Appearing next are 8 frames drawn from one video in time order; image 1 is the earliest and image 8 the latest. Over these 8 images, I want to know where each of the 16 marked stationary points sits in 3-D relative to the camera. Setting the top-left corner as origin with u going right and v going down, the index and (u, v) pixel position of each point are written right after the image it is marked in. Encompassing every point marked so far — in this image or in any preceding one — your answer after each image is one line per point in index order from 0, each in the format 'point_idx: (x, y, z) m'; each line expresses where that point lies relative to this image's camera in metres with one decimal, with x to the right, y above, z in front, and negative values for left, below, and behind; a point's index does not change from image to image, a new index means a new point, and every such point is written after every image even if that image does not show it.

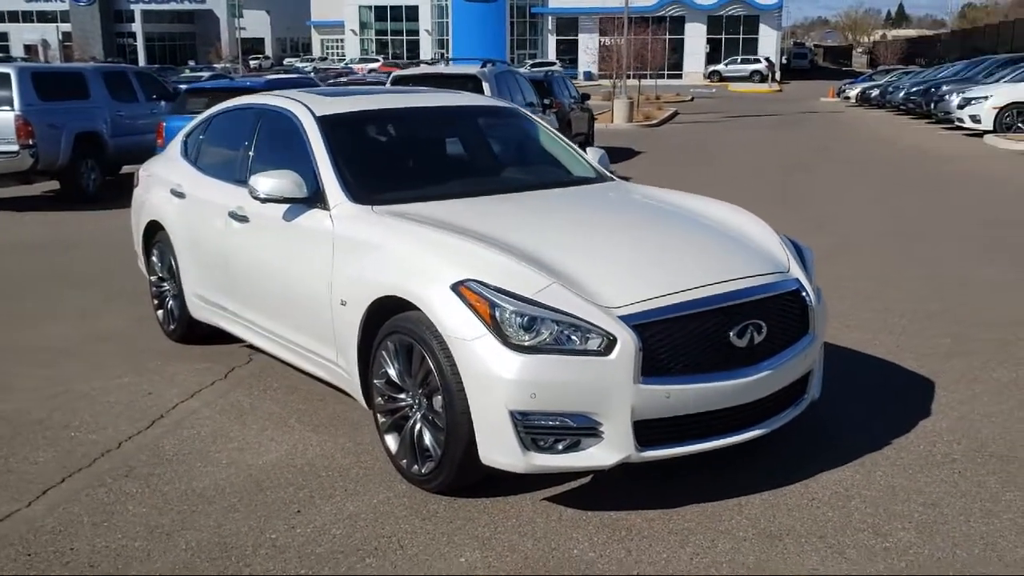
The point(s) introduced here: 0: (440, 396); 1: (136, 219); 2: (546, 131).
0: (-0.3, -0.5, +4.2) m
1: (-2.8, +0.5, +7.2) m
2: (+0.3, +1.0, +6.3) m
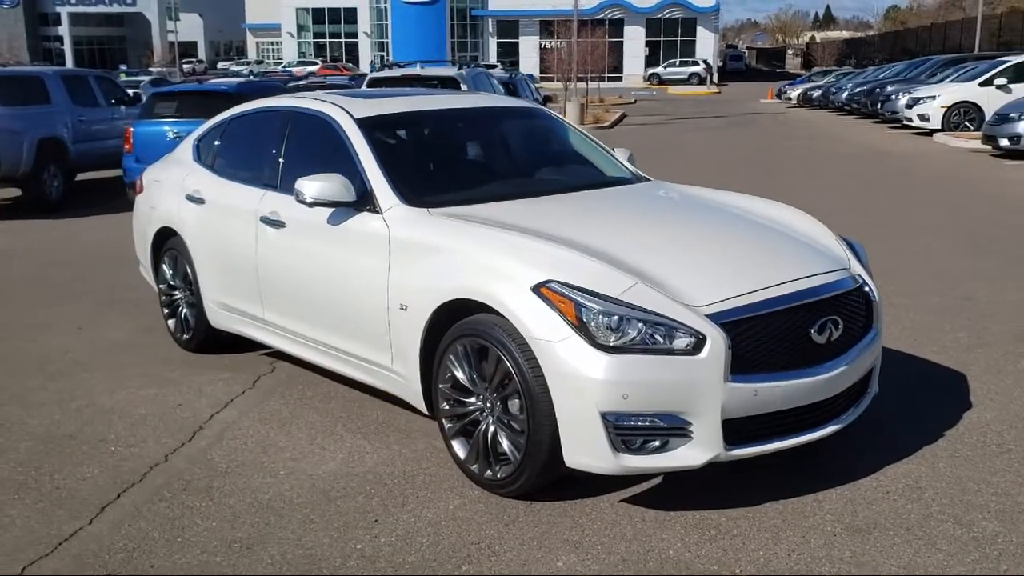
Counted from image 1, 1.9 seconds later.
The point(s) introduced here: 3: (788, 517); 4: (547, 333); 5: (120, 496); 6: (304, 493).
0: (0.0, -0.5, +4.1) m
1: (-2.6, +0.4, +7.0) m
2: (+0.4, +1.0, +6.3) m
3: (+1.1, -0.9, +4.0) m
4: (+0.1, -0.2, +3.9) m
5: (-1.8, -0.9, +4.4) m
6: (-0.9, -0.9, +4.4) m
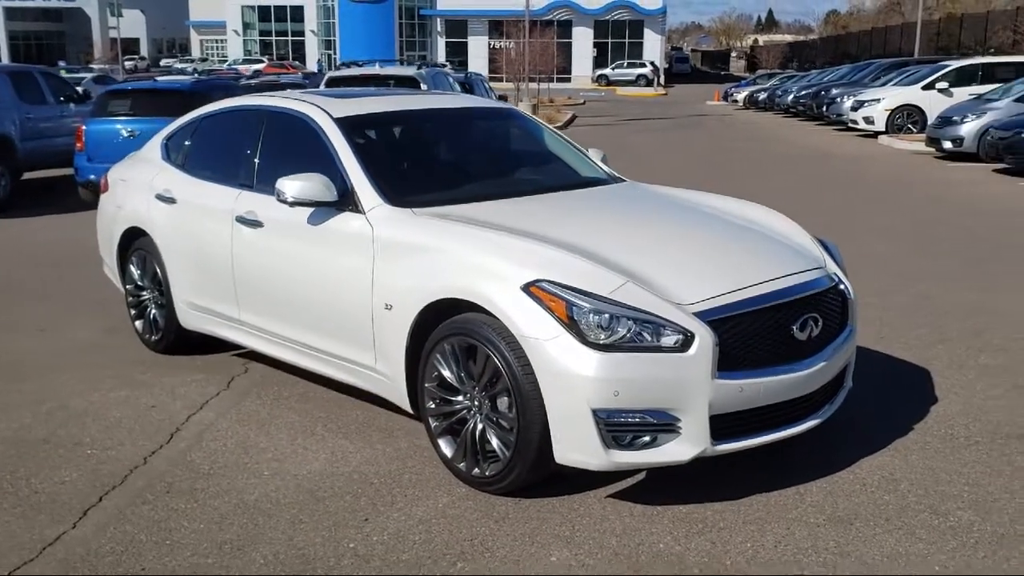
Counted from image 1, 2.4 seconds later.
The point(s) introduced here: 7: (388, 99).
0: (0.0, -0.5, +4.2) m
1: (-2.8, +0.4, +6.9) m
2: (+0.3, +1.0, +6.3) m
3: (+1.1, -0.9, +4.1) m
4: (+0.1, -0.2, +4.0) m
5: (-1.8, -0.9, +4.3) m
6: (-1.0, -0.9, +4.4) m
7: (-0.7, +1.1, +5.9) m
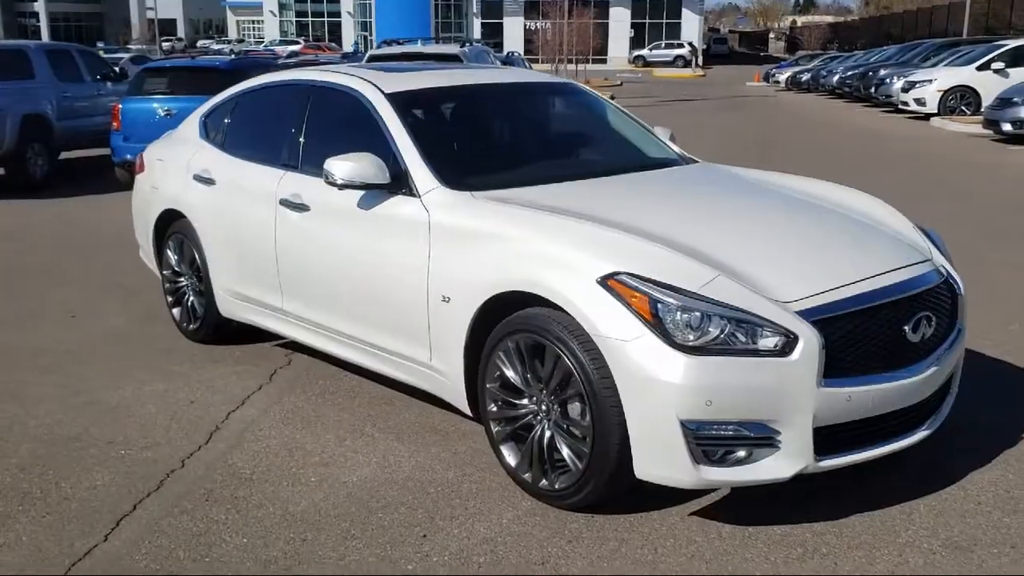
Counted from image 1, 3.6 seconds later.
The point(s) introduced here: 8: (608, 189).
0: (+0.3, -0.4, +3.8) m
1: (-2.5, +0.5, +6.6) m
2: (+0.6, +1.1, +5.9) m
3: (+1.4, -0.9, +3.7) m
4: (+0.4, -0.2, +3.6) m
5: (-1.5, -0.9, +4.0) m
6: (-0.7, -0.9, +4.0) m
7: (-0.4, +1.2, +5.5) m
8: (+0.5, +0.5, +4.6) m
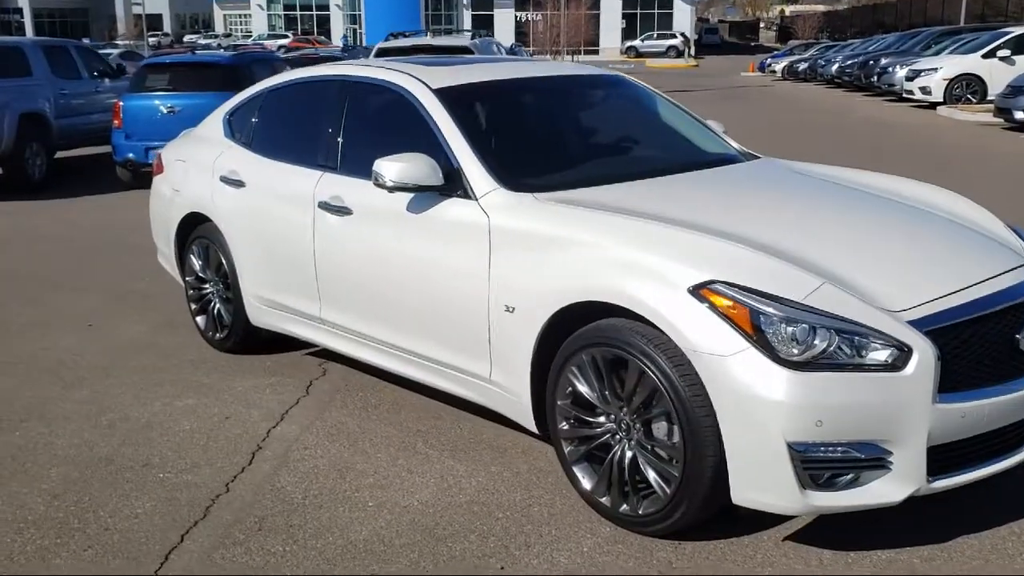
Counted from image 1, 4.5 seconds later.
0: (+0.6, -0.5, +3.5) m
1: (-2.2, +0.5, +6.2) m
2: (+0.9, +1.1, +5.6) m
3: (+1.7, -0.9, +3.4) m
4: (+0.7, -0.2, +3.3) m
5: (-1.2, -1.0, +3.7) m
6: (-0.4, -0.9, +3.7) m
7: (-0.1, +1.2, +5.2) m
8: (+0.7, +0.4, +4.3) m
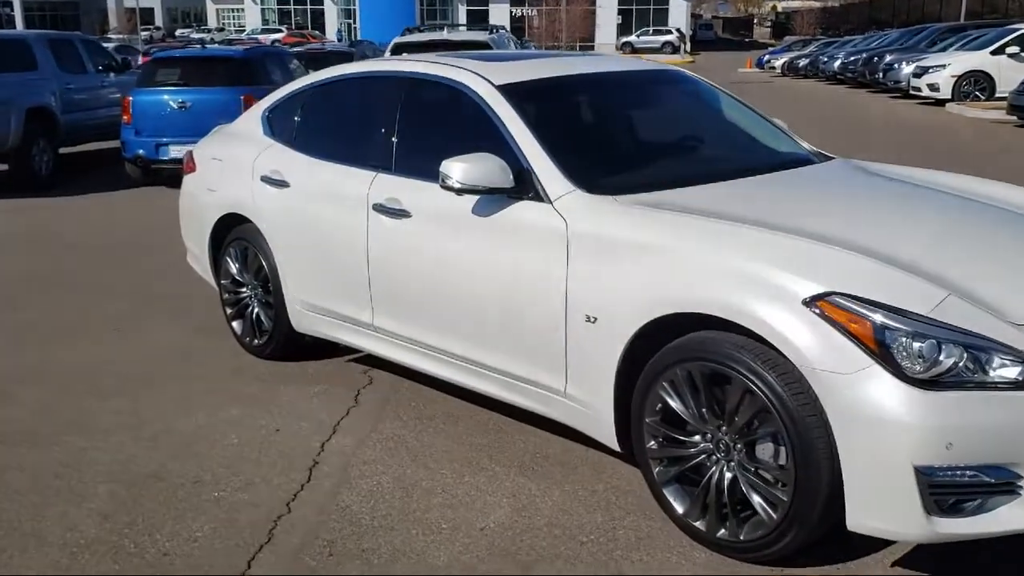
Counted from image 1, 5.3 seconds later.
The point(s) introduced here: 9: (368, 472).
0: (+0.9, -0.5, +3.3) m
1: (-1.9, +0.5, +6.0) m
2: (+1.2, +1.0, +5.3) m
3: (+2.0, -1.0, +3.2) m
4: (+1.0, -0.2, +3.1) m
5: (-0.9, -1.0, +3.5) m
6: (-0.1, -1.0, +3.5) m
7: (+0.2, +1.1, +4.9) m
8: (+1.0, +0.4, +4.1) m
9: (-0.6, -0.8, +4.2) m
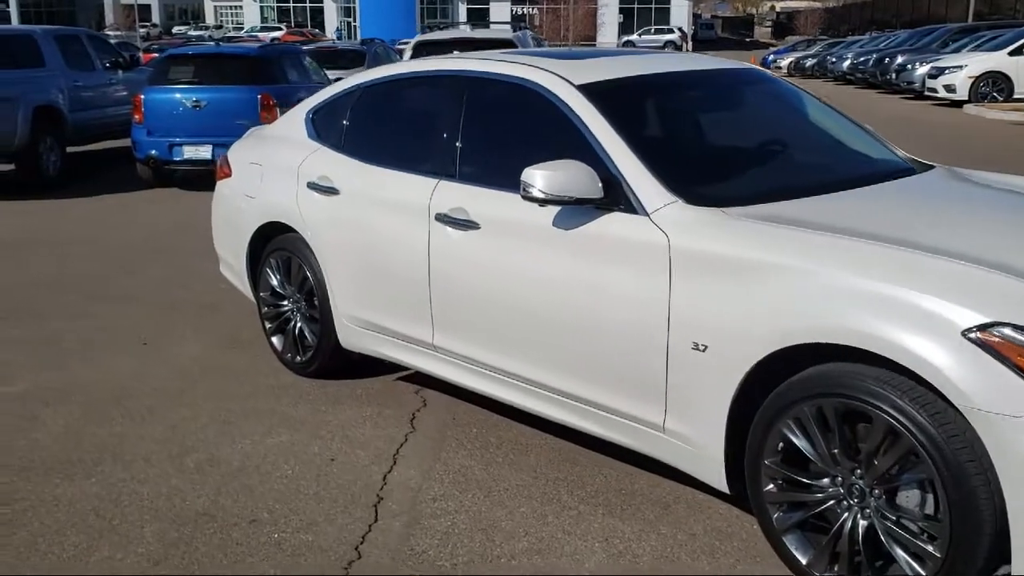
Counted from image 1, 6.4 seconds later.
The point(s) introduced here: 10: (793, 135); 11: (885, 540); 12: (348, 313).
0: (+1.2, -0.6, +2.9) m
1: (-1.6, +0.4, +5.6) m
2: (+1.5, +0.9, +5.0) m
3: (+2.3, -1.1, +2.8) m
4: (+1.3, -0.3, +2.7) m
5: (-0.6, -1.1, +3.1) m
6: (+0.2, -1.0, +3.1) m
7: (+0.5, +1.1, +4.6) m
8: (+1.4, +0.3, +3.8) m
9: (-0.3, -0.9, +3.9) m
10: (+1.3, +0.7, +4.5) m
11: (+1.1, -0.8, +3.0) m
12: (-0.9, -0.1, +5.0) m
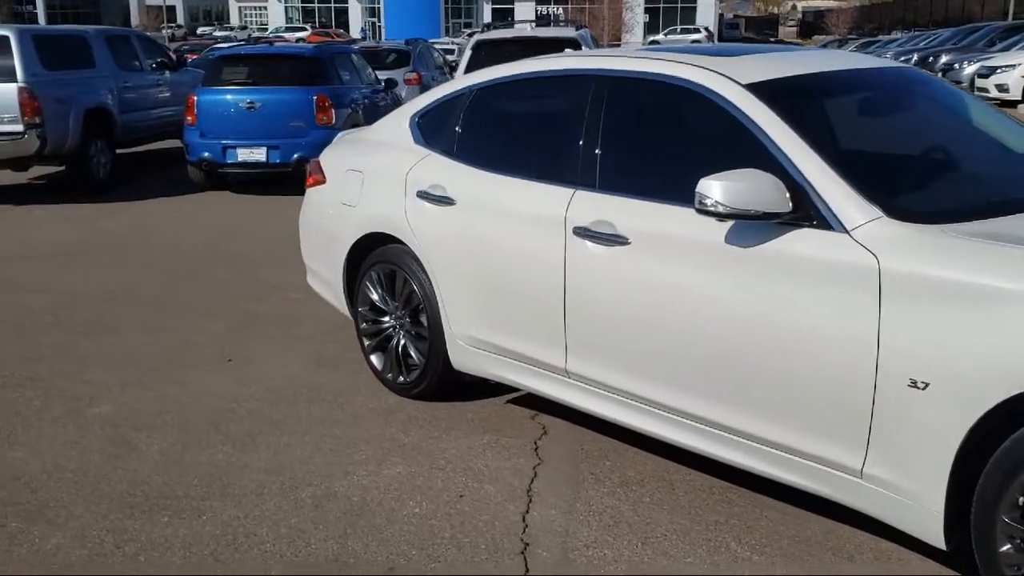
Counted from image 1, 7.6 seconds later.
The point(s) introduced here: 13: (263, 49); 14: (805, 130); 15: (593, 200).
0: (+1.8, -0.7, +2.5) m
1: (-1.0, +0.3, +5.3) m
2: (+2.1, +0.9, +4.5) m
3: (+2.9, -1.2, +2.4) m
4: (+1.9, -0.4, +2.3) m
5: (0.0, -1.1, +2.7) m
6: (+0.8, -1.1, +2.7) m
7: (+1.1, +1.0, +4.1) m
8: (+2.0, +0.2, +3.3) m
9: (+0.3, -1.0, +3.5) m
10: (+1.9, +0.6, +4.1) m
11: (+1.7, -0.9, +2.6) m
12: (-0.2, -0.2, +4.6) m
13: (-3.0, +2.9, +12.0) m
14: (+1.1, +0.6, +3.6) m
15: (+0.3, +0.4, +4.0) m
